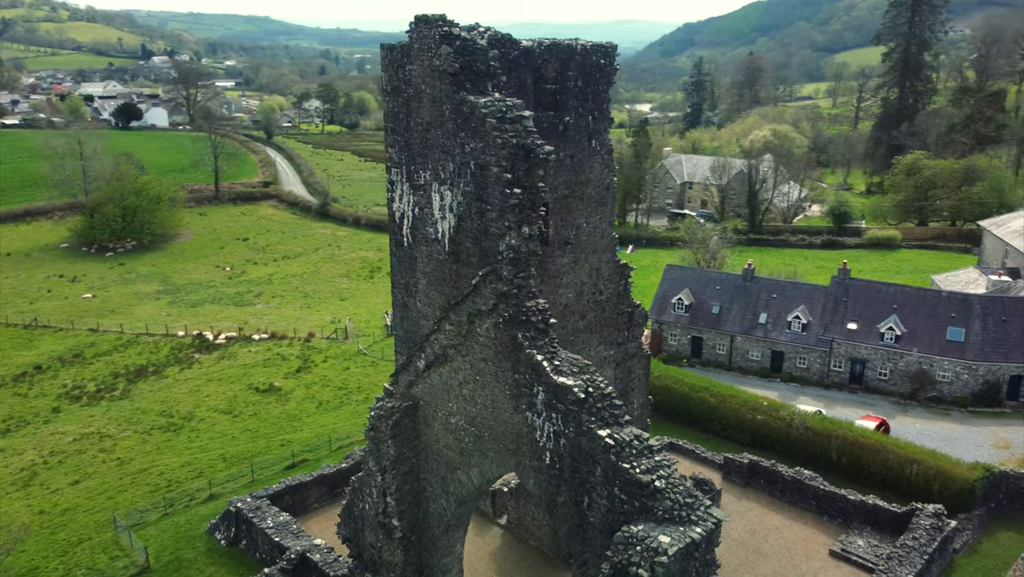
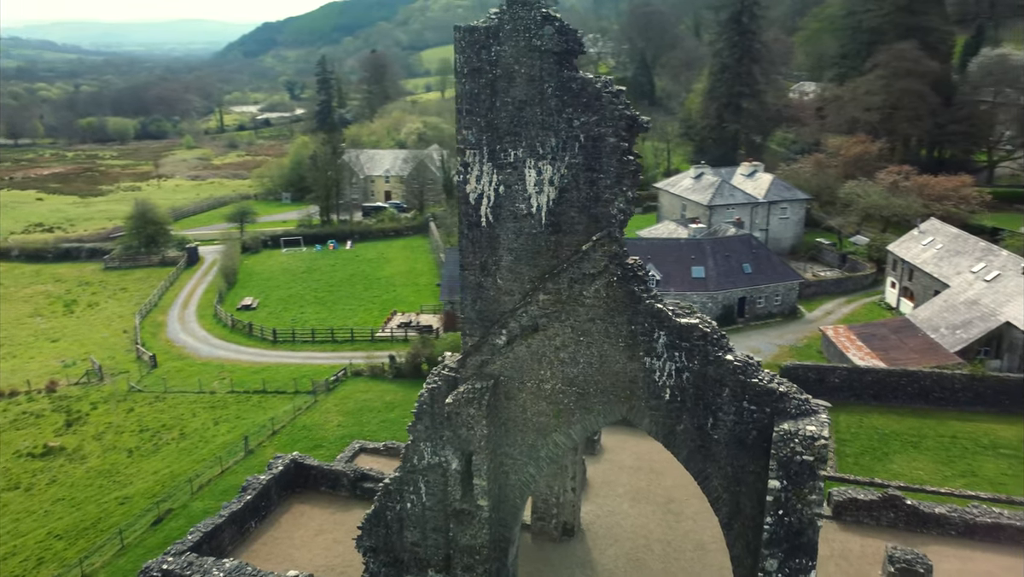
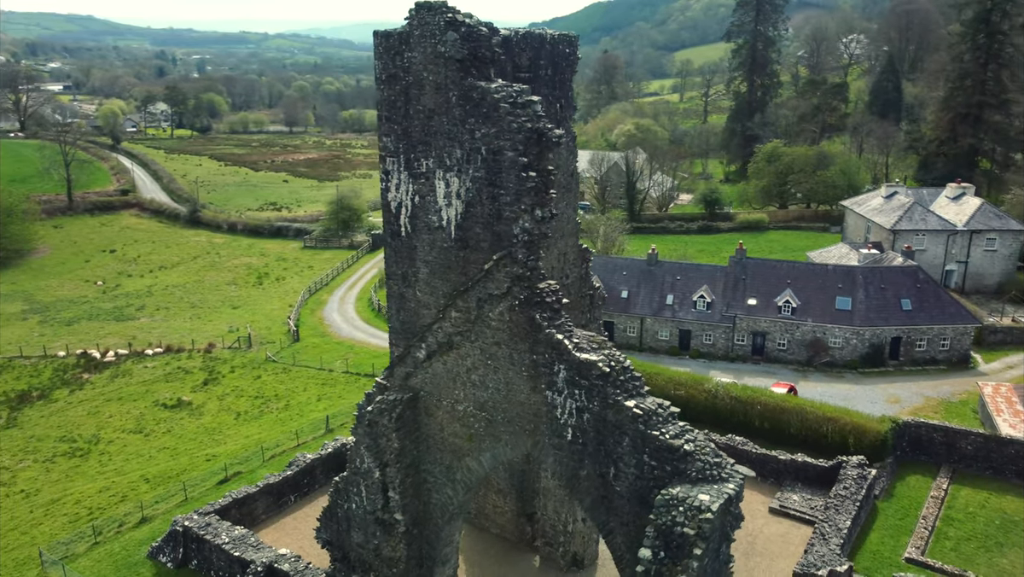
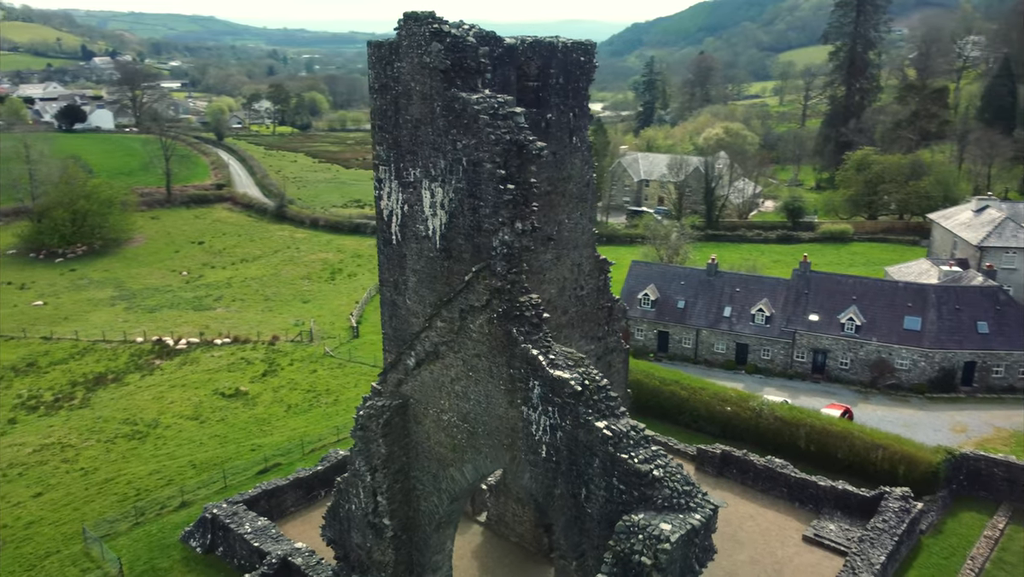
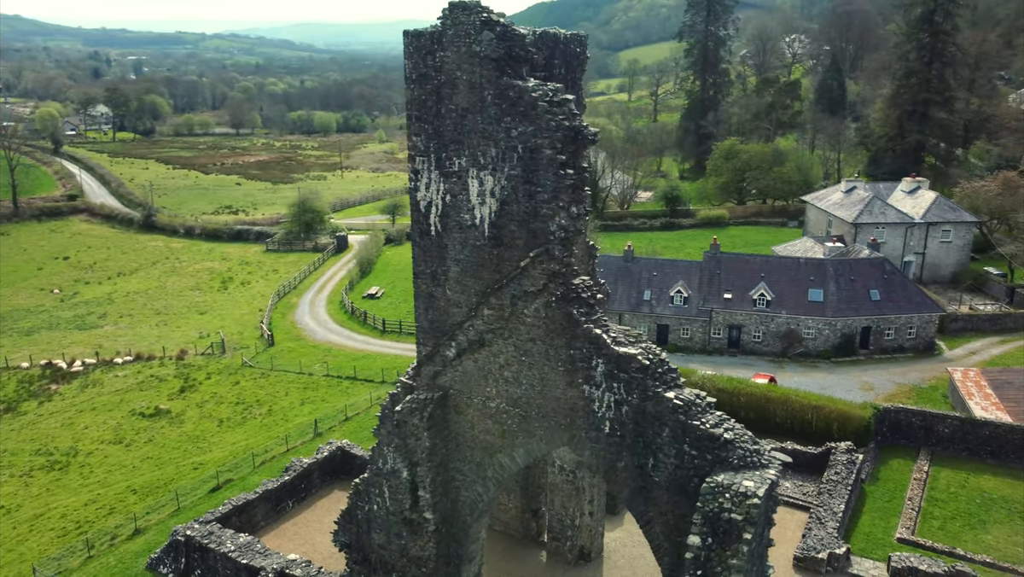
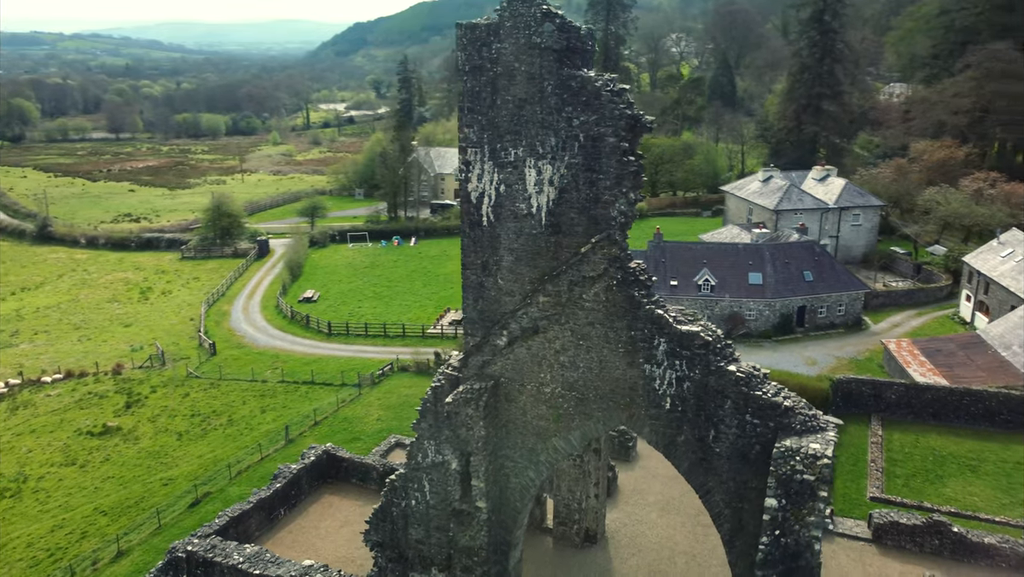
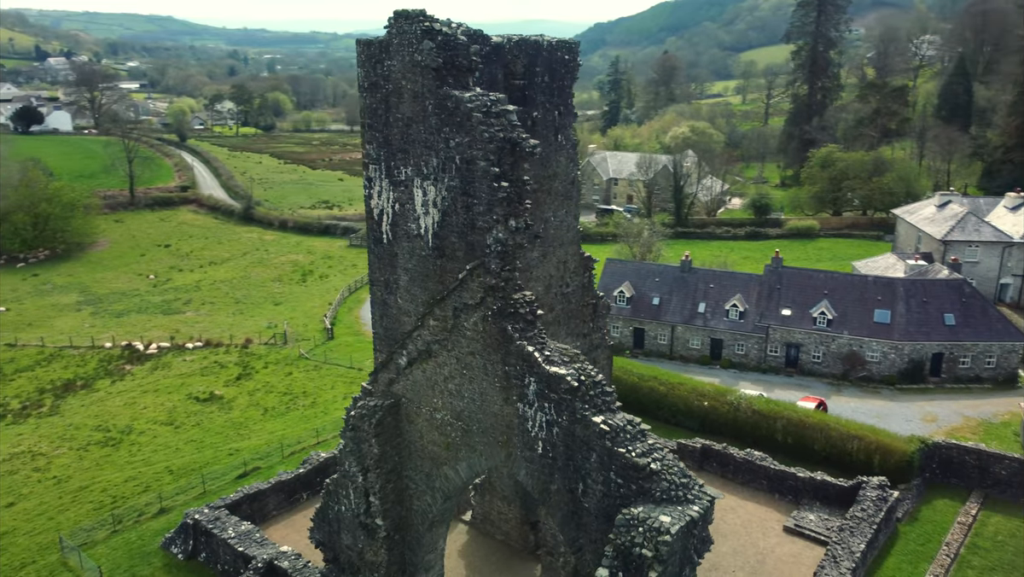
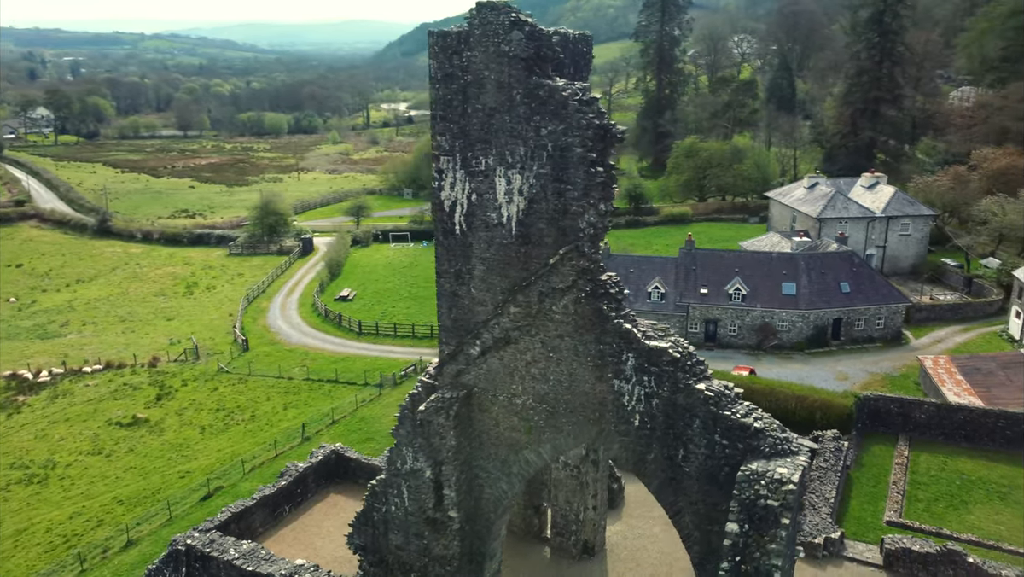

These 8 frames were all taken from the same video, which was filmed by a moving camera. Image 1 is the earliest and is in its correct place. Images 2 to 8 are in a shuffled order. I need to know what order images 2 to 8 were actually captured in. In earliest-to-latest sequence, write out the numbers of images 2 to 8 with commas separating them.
4, 7, 3, 5, 8, 6, 2
